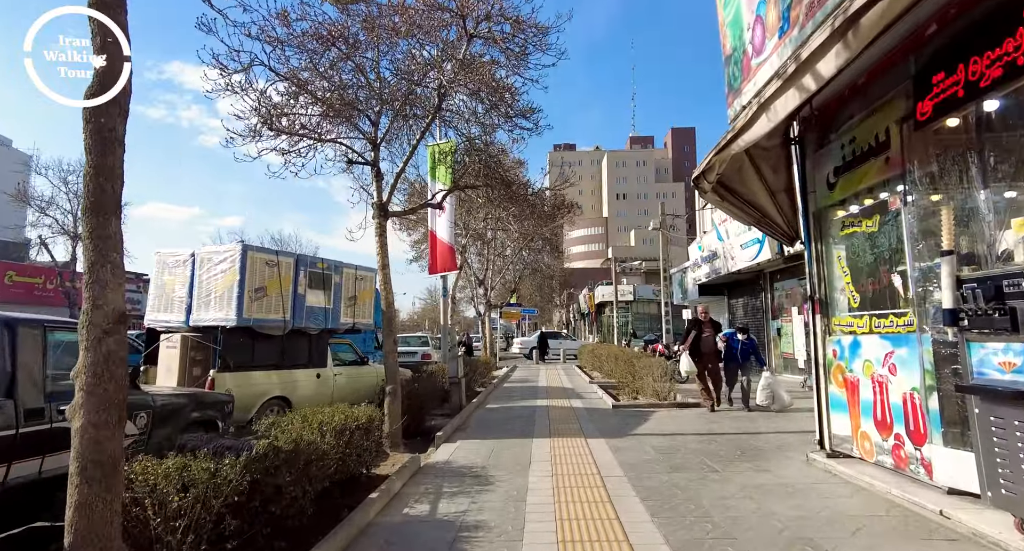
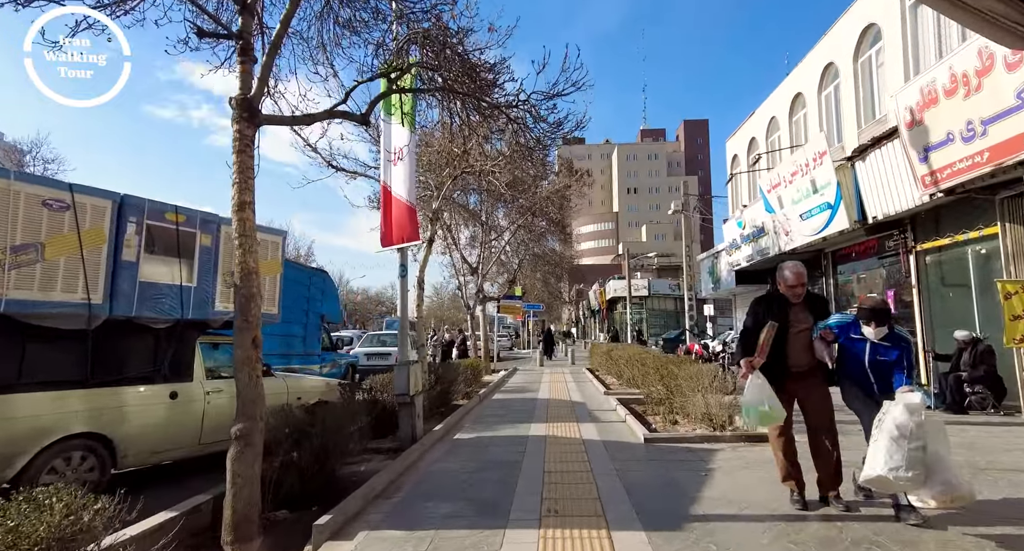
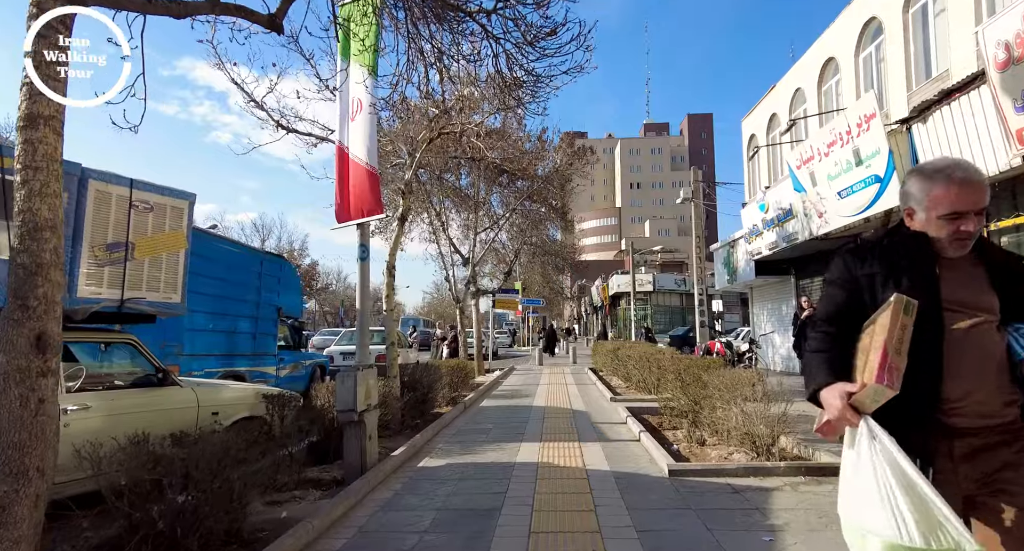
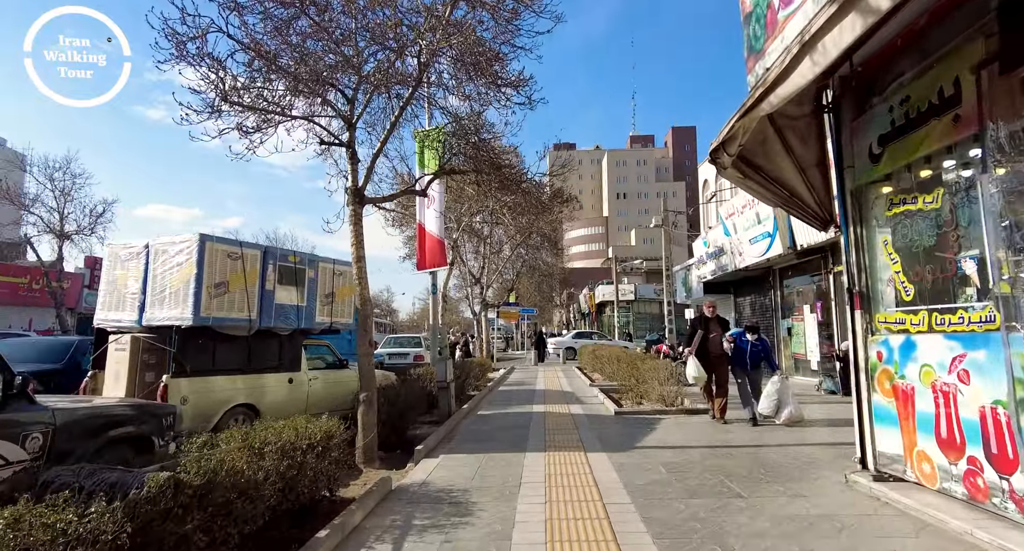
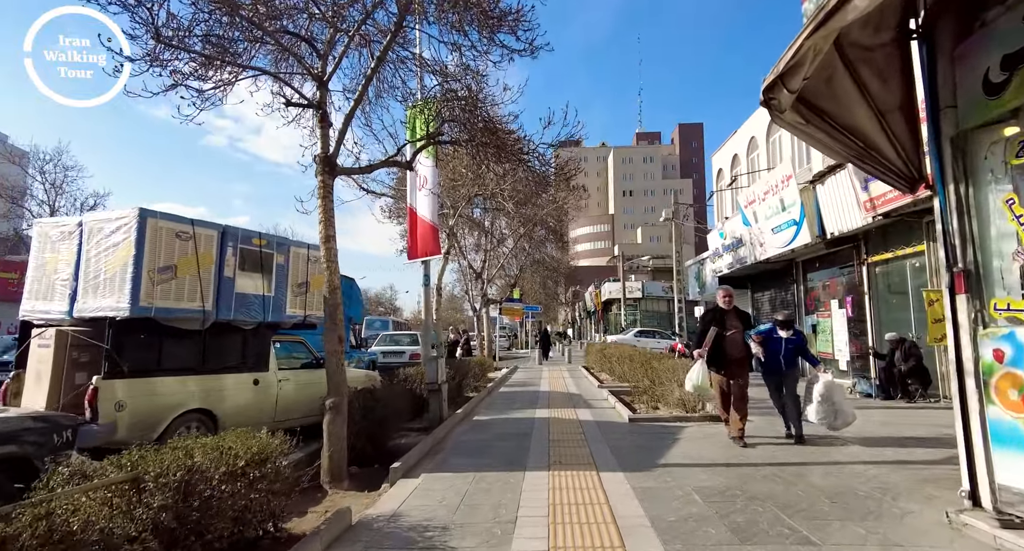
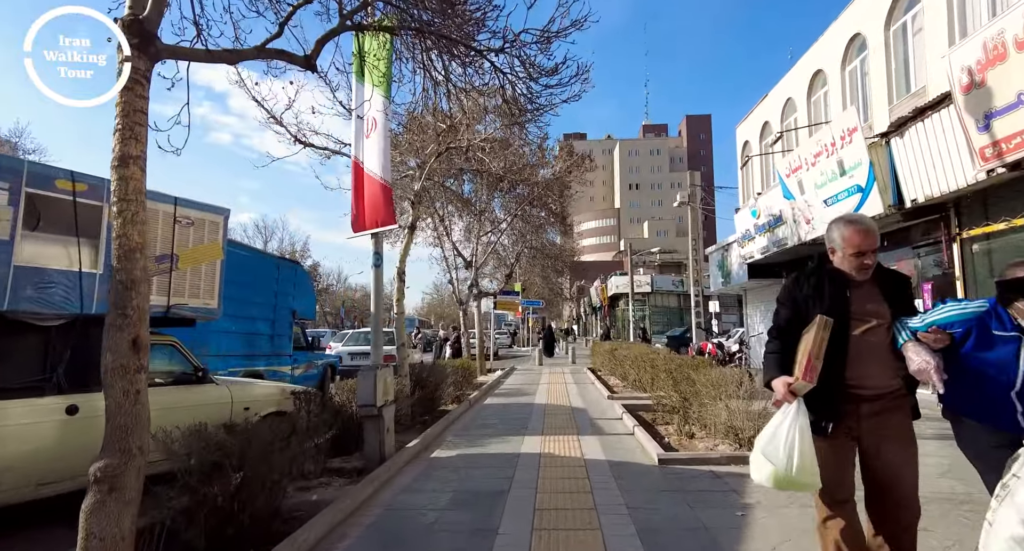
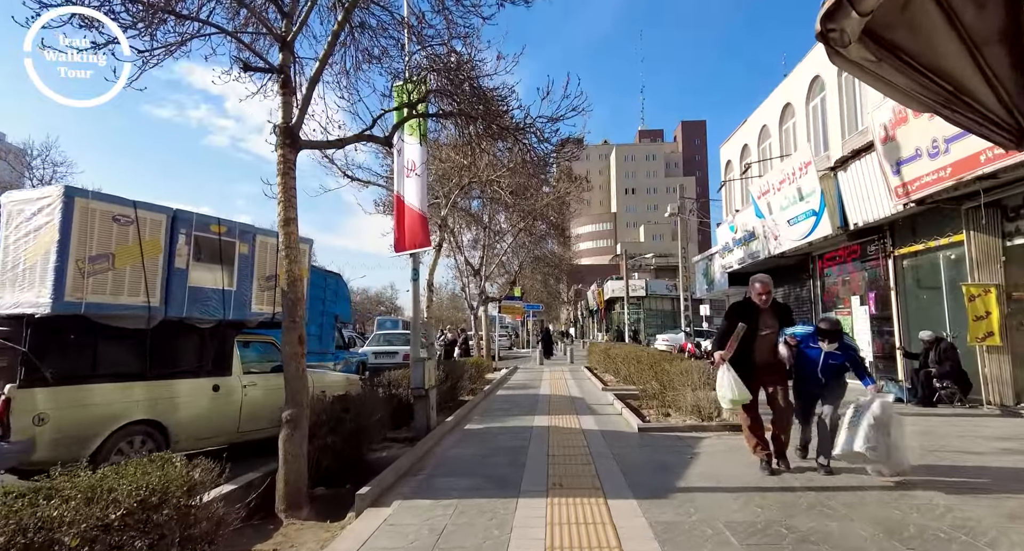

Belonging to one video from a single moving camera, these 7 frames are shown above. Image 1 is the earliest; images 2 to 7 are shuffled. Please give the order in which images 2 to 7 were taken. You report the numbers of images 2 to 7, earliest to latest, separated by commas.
4, 5, 7, 2, 6, 3
